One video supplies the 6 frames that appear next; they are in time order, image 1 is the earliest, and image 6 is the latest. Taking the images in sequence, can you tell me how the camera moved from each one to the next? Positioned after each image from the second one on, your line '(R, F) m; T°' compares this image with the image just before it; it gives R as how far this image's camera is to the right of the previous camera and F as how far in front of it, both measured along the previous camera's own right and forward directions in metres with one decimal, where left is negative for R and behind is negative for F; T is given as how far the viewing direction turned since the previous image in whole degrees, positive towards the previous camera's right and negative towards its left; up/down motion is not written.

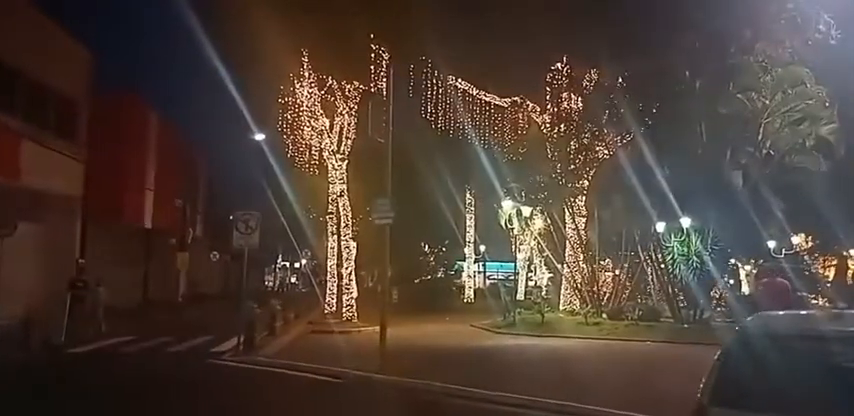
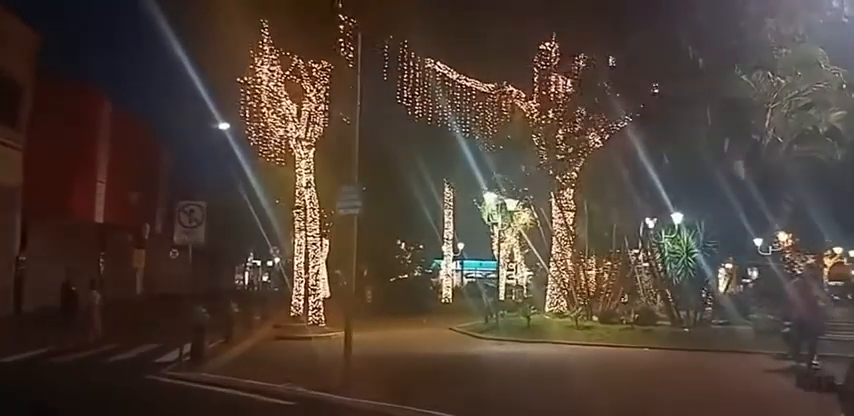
(+0.1, +2.7) m; +1°
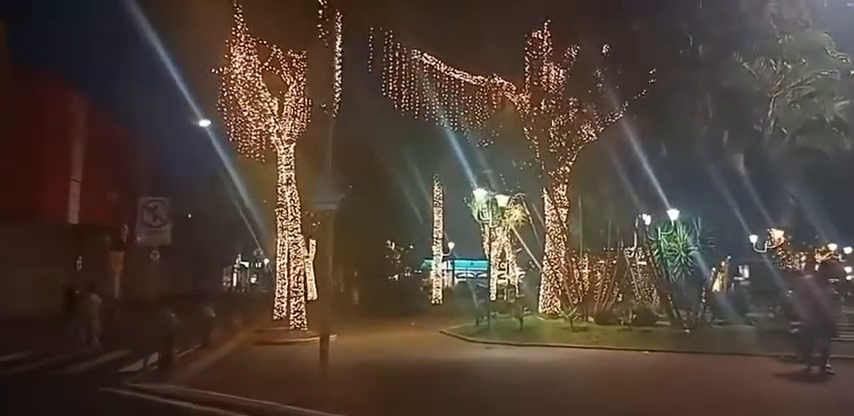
(+0.1, +1.3) m; 0°
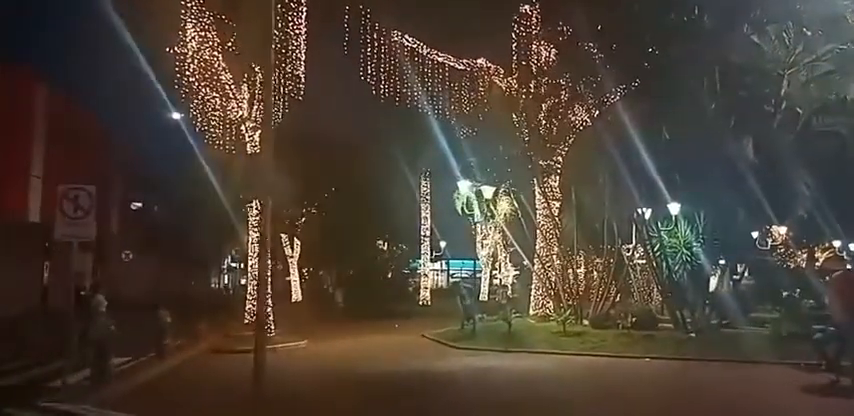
(+0.5, +2.4) m; 0°
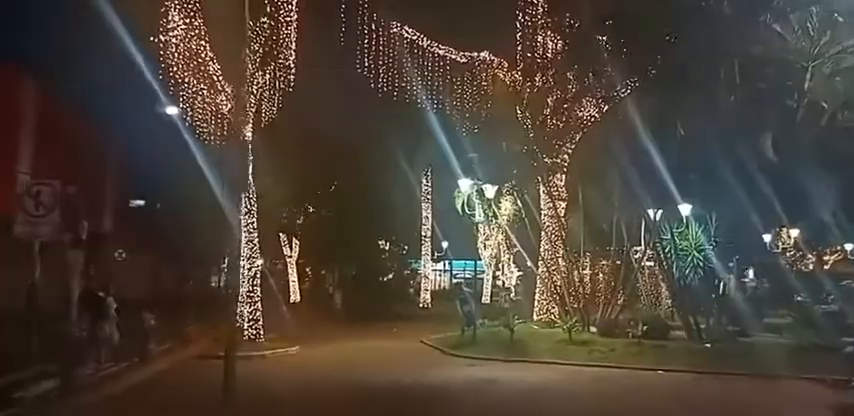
(+0.1, +1.4) m; 0°
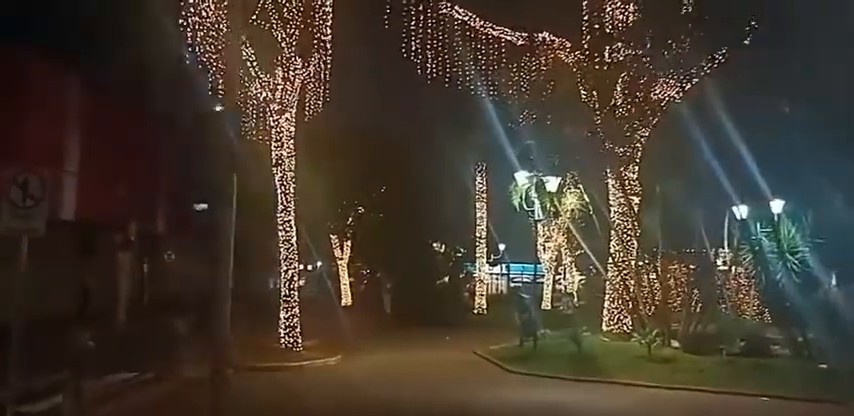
(0.0, +2.7) m; -3°
